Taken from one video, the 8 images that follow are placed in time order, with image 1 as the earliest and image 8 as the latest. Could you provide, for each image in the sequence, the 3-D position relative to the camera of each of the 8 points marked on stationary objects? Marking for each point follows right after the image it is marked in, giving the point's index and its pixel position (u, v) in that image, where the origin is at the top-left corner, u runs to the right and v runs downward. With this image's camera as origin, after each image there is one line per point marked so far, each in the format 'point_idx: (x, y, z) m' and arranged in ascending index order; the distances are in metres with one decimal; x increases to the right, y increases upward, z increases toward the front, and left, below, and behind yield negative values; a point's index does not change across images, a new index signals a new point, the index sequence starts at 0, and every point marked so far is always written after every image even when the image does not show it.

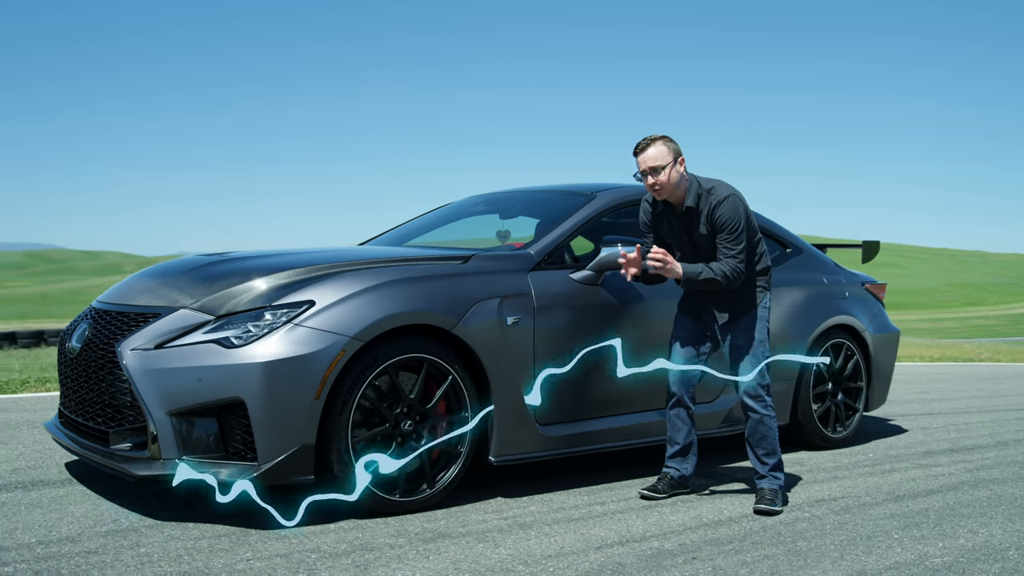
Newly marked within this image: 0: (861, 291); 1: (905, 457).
0: (+2.3, 0.0, +6.3) m
1: (+2.4, -1.0, +5.7) m
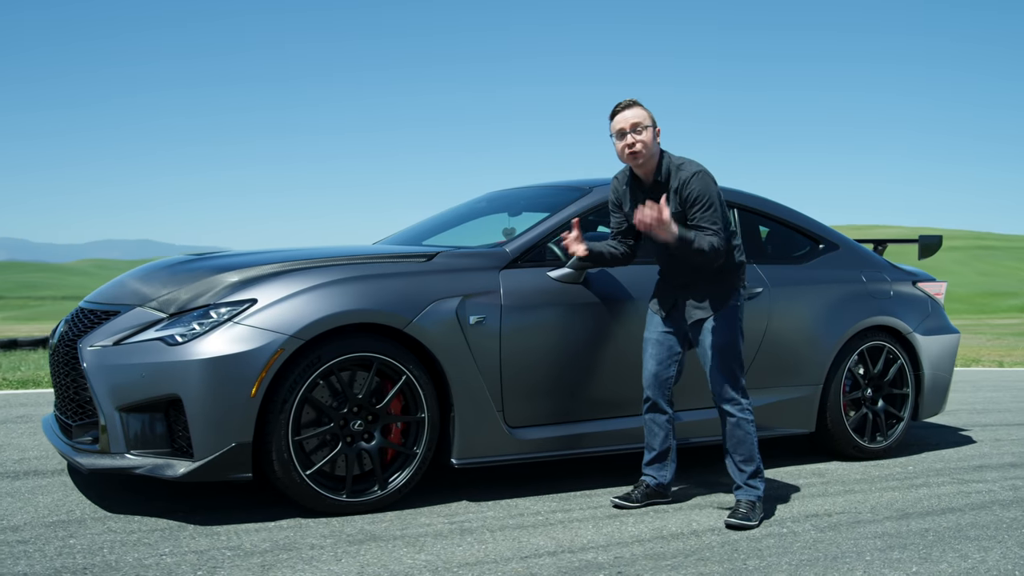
0: (+2.4, 0.0, +5.8) m
1: (+2.4, -1.0, +5.2) m
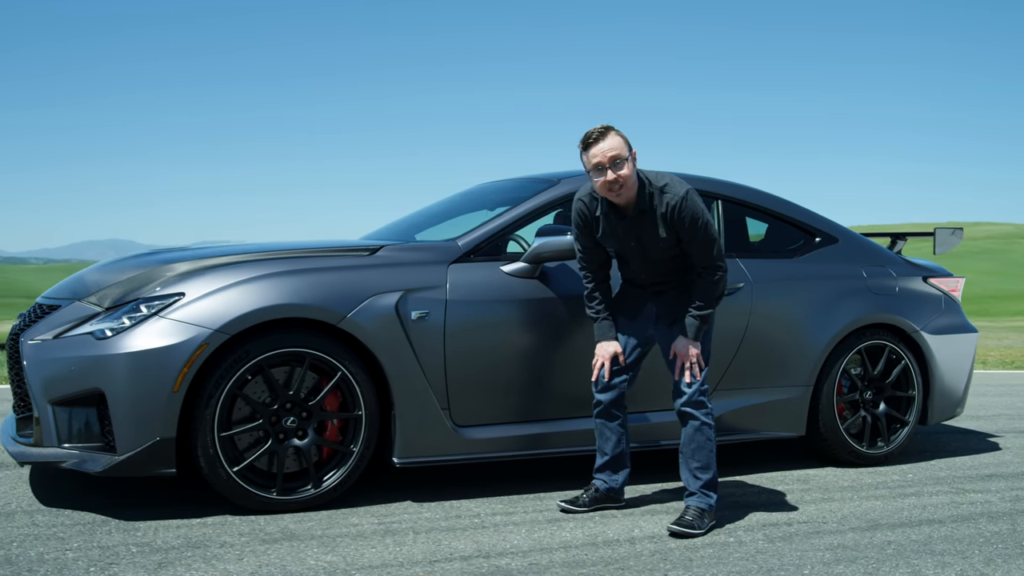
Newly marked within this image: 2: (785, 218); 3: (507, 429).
0: (+2.3, 0.0, +5.4) m
1: (+2.3, -1.0, +4.9) m
2: (+1.5, +0.4, +5.2) m
3: (0.0, -0.6, +4.2) m
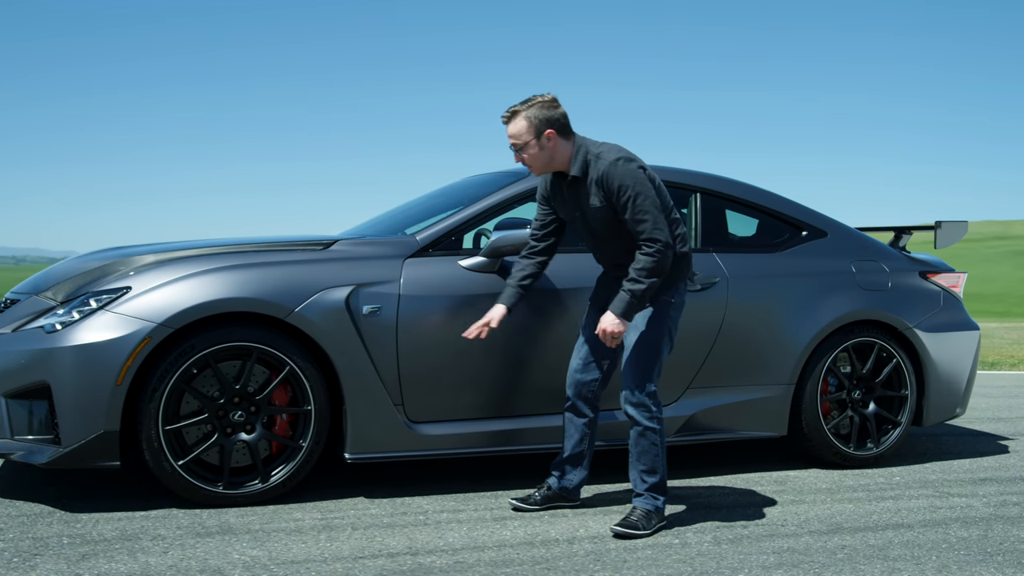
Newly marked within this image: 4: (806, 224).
0: (+2.2, 0.0, +5.2) m
1: (+2.1, -1.0, +4.7) m
2: (+1.4, +0.4, +5.0) m
3: (-0.2, -0.6, +4.2) m
4: (+1.6, +0.3, +5.1) m
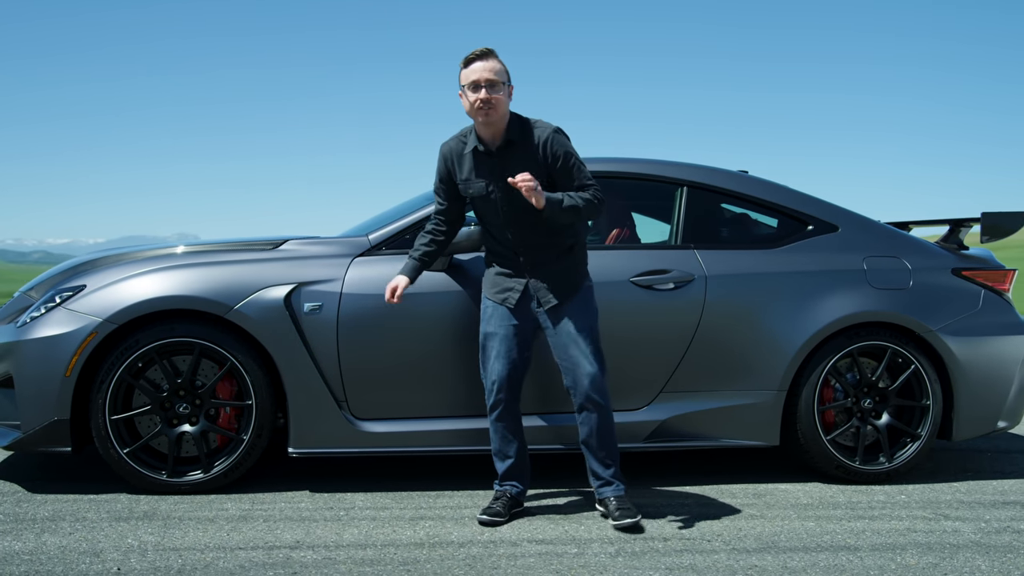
0: (+2.1, 0.0, +4.7) m
1: (+1.9, -1.0, +4.2) m
2: (+1.3, +0.4, +4.7) m
3: (-0.4, -0.6, +4.2) m
4: (+1.5, +0.4, +4.7) m
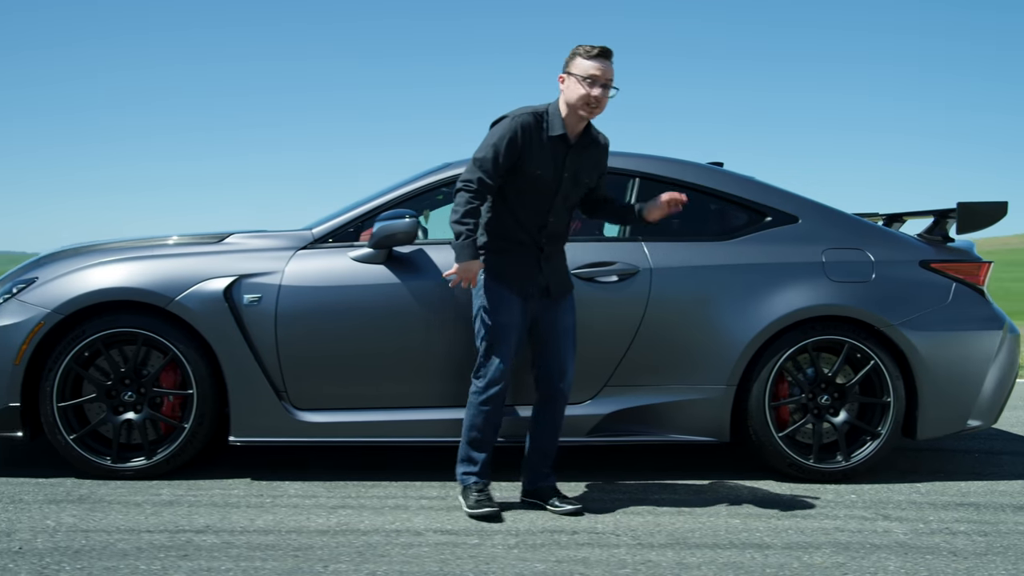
0: (+1.9, +0.1, +4.6) m
1: (+1.6, -0.9, +4.0) m
2: (+1.1, +0.5, +4.6) m
3: (-0.7, -0.6, +4.2) m
4: (+1.3, +0.4, +4.6) m
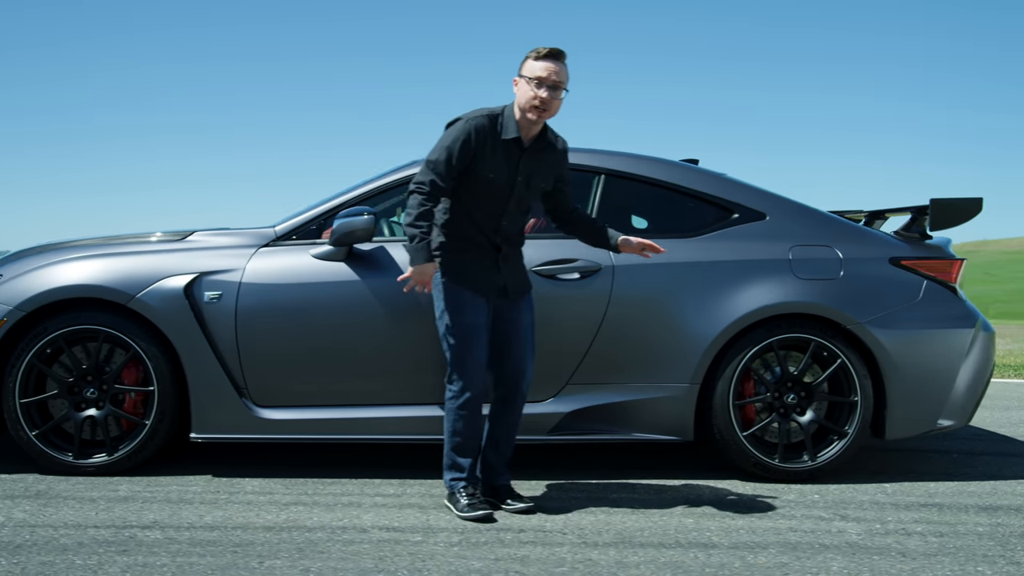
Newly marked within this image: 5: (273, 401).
0: (+1.7, +0.1, +4.5) m
1: (+1.5, -0.9, +4.0) m
2: (+0.9, +0.5, +4.6) m
3: (-0.9, -0.6, +4.2) m
4: (+1.1, +0.4, +4.6) m
5: (-1.1, -0.5, +4.2) m
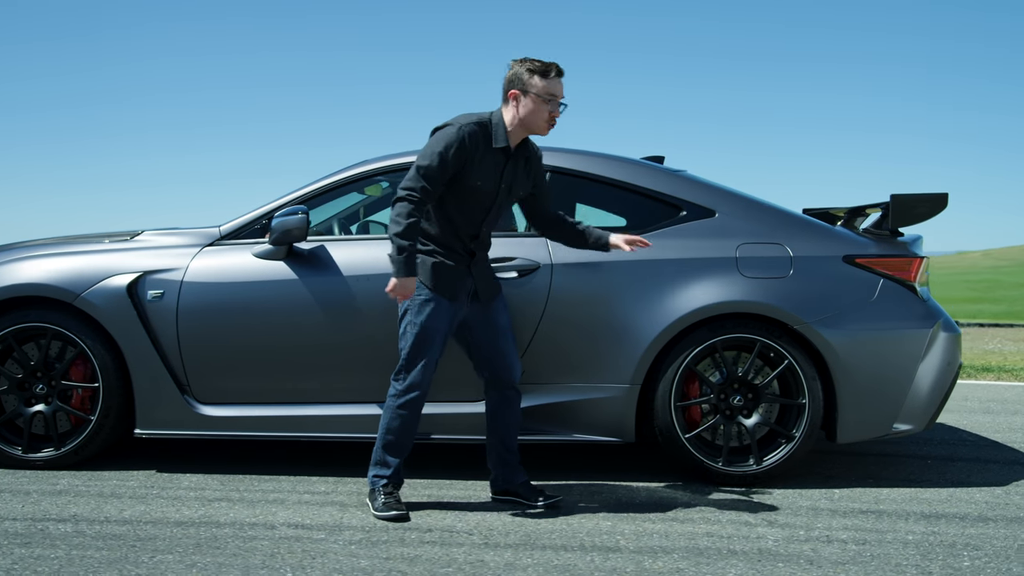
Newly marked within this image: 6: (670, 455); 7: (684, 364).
0: (+1.5, +0.1, +4.4) m
1: (+1.2, -0.9, +3.9) m
2: (+0.6, +0.5, +4.5) m
3: (-1.2, -0.6, +4.3) m
4: (+0.8, +0.4, +4.5) m
5: (-1.4, -0.5, +4.3) m
6: (+0.7, -0.8, +4.3) m
7: (+0.8, -0.3, +4.3) m
